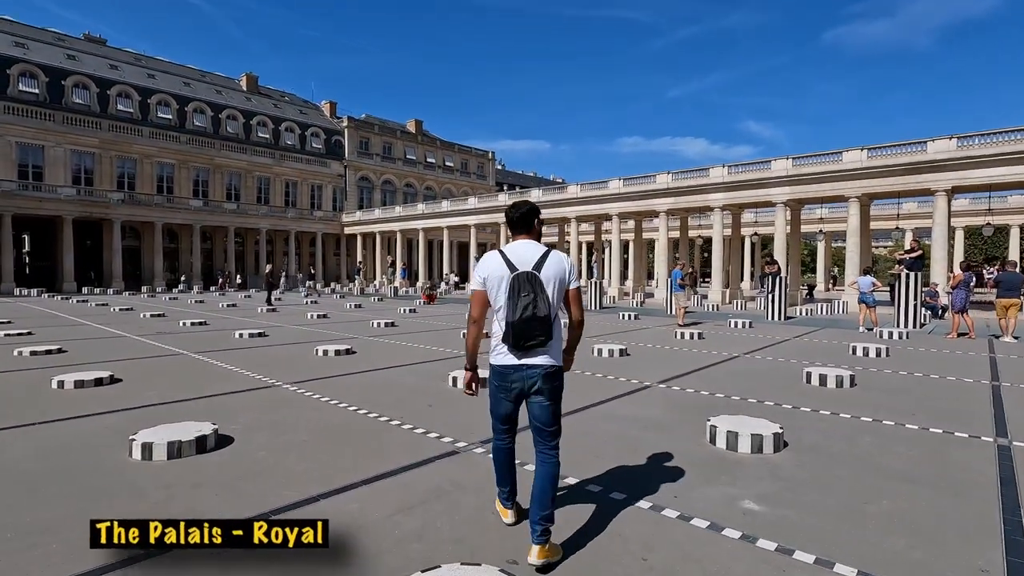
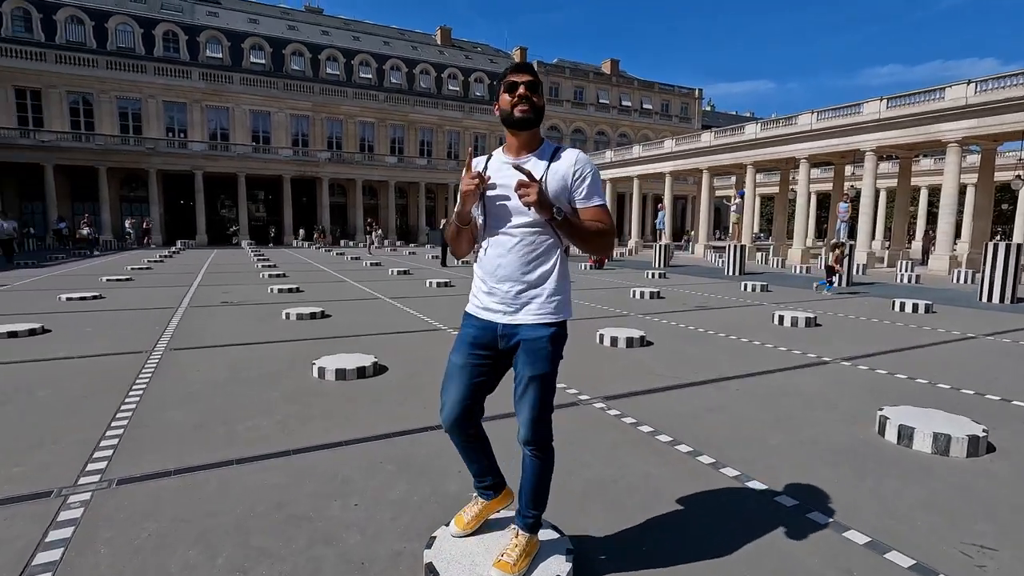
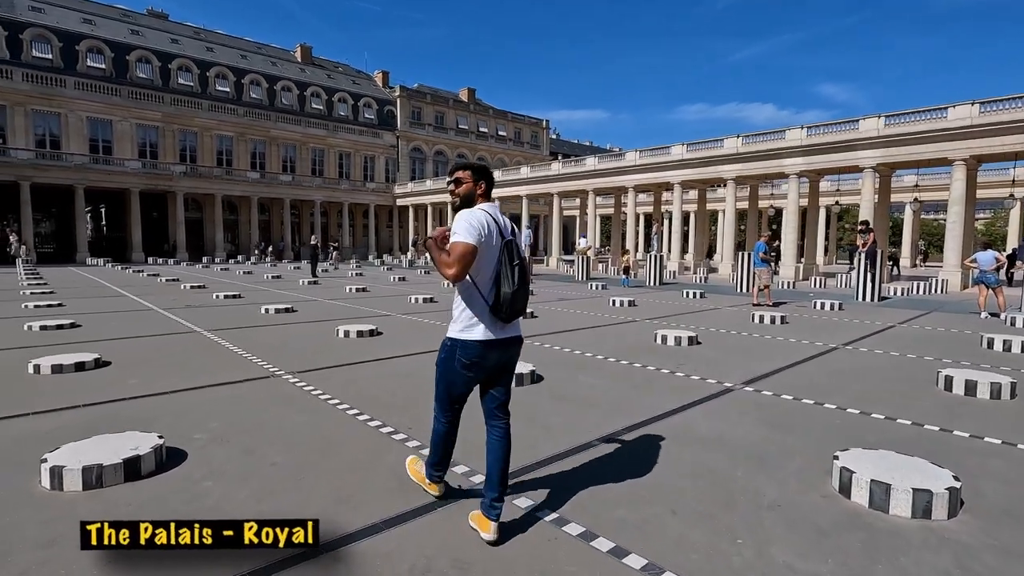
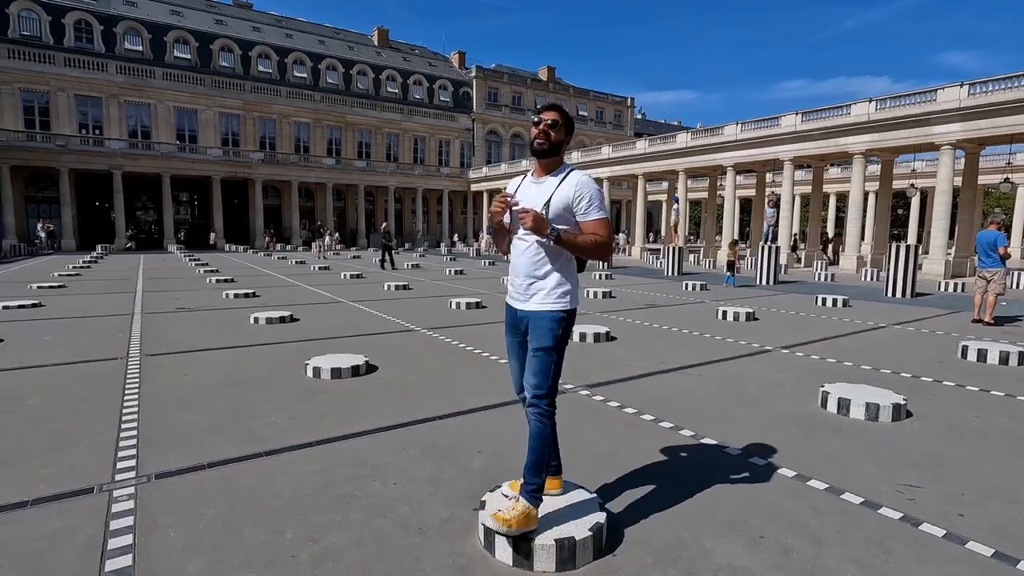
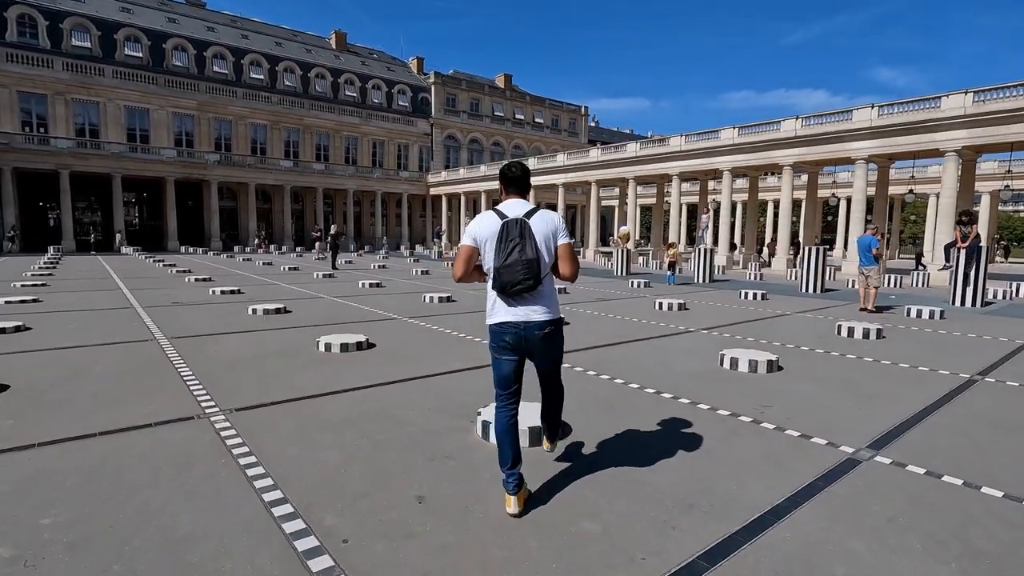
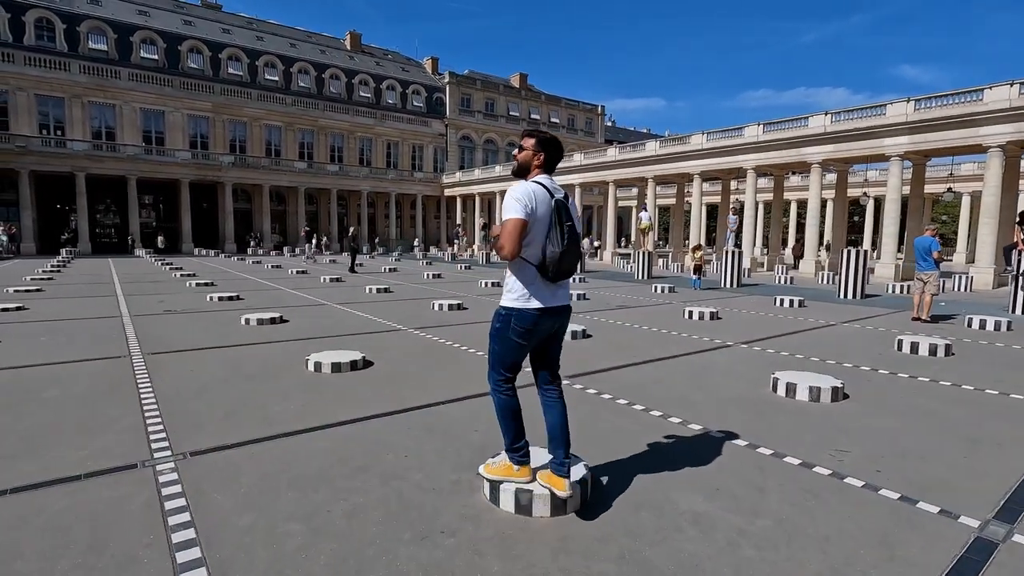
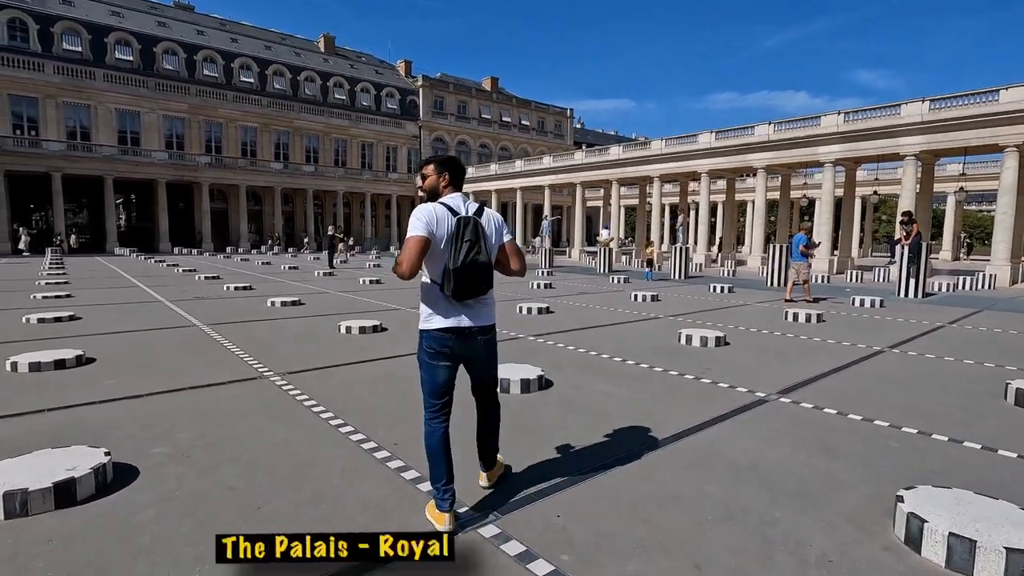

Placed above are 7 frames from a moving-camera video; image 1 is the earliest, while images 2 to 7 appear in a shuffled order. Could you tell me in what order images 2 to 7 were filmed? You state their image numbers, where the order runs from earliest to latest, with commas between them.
3, 7, 5, 6, 4, 2
